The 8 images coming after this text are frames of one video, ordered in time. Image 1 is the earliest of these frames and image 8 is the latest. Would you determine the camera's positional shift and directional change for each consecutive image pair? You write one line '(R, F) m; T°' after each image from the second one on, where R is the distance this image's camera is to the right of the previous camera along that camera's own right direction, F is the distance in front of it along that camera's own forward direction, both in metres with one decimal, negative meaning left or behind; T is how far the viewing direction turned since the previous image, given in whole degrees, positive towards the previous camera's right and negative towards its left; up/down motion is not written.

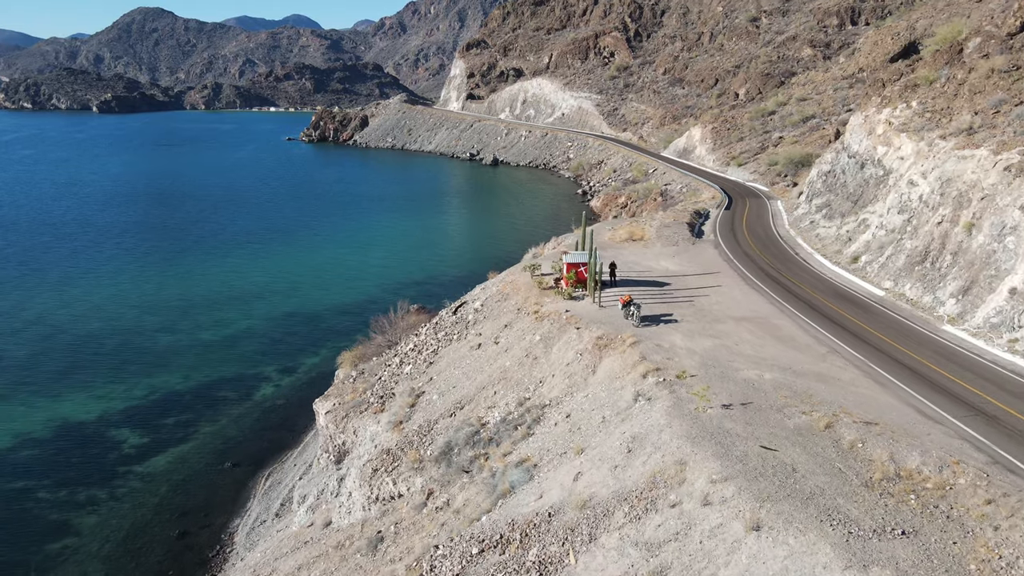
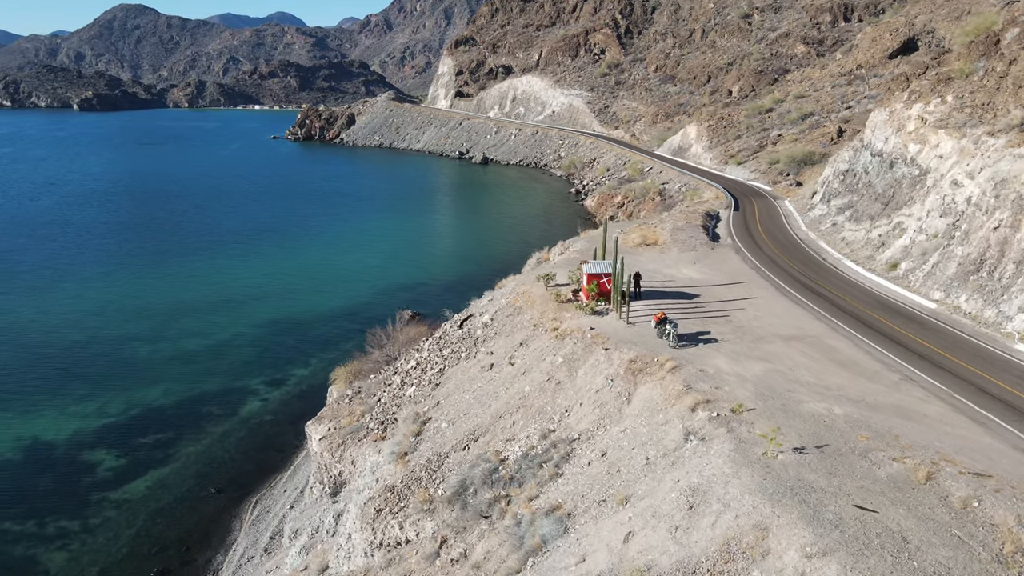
(-0.8, +2.4) m; +1°
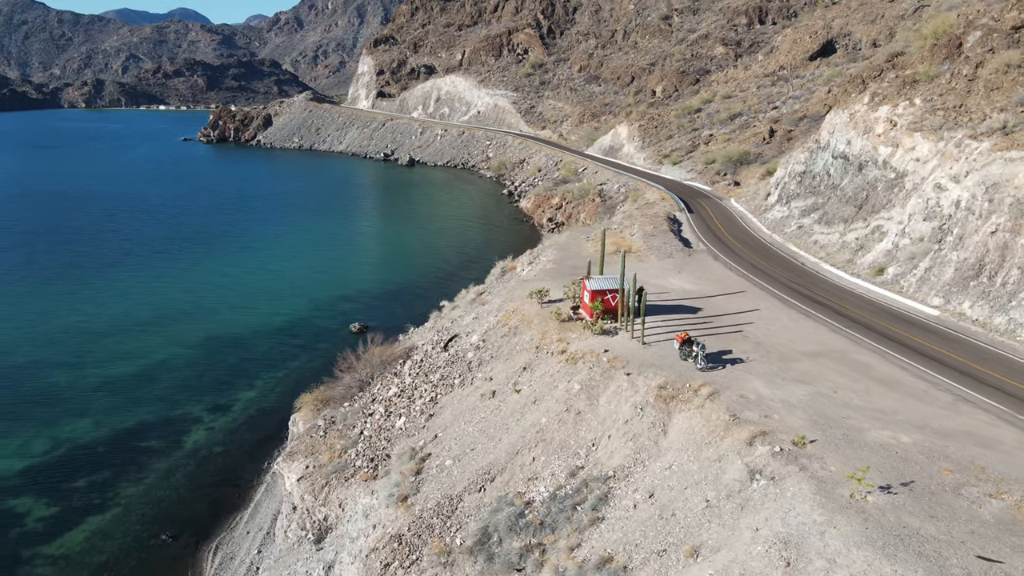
(-2.1, +1.7) m; +6°
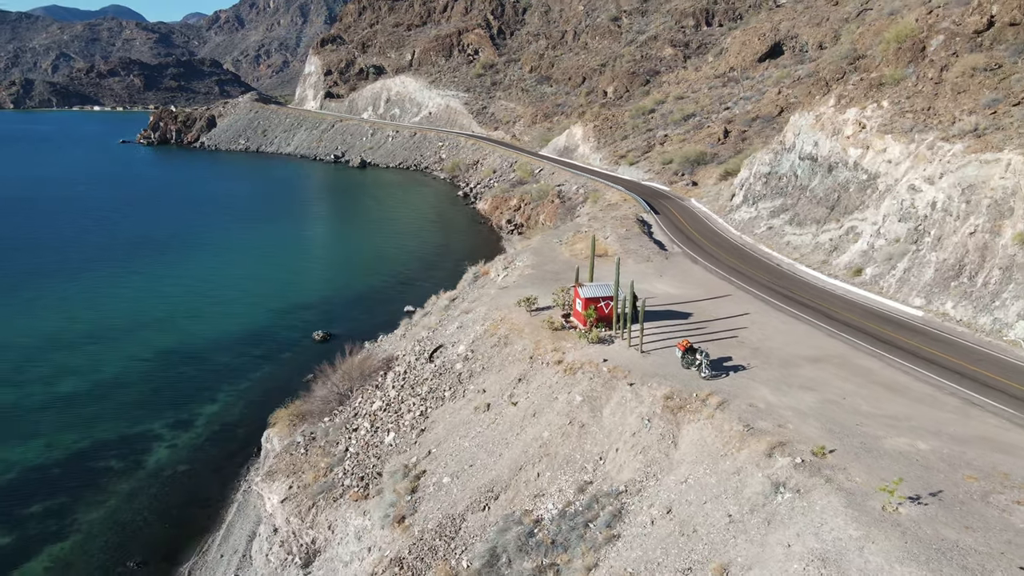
(-1.1, +0.6) m; +4°
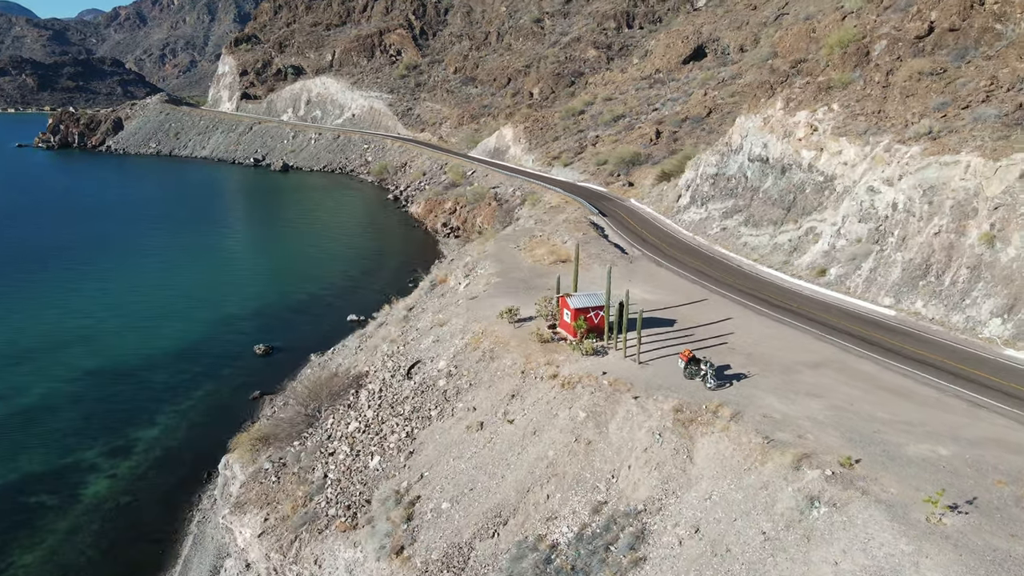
(-1.7, +0.8) m; +6°
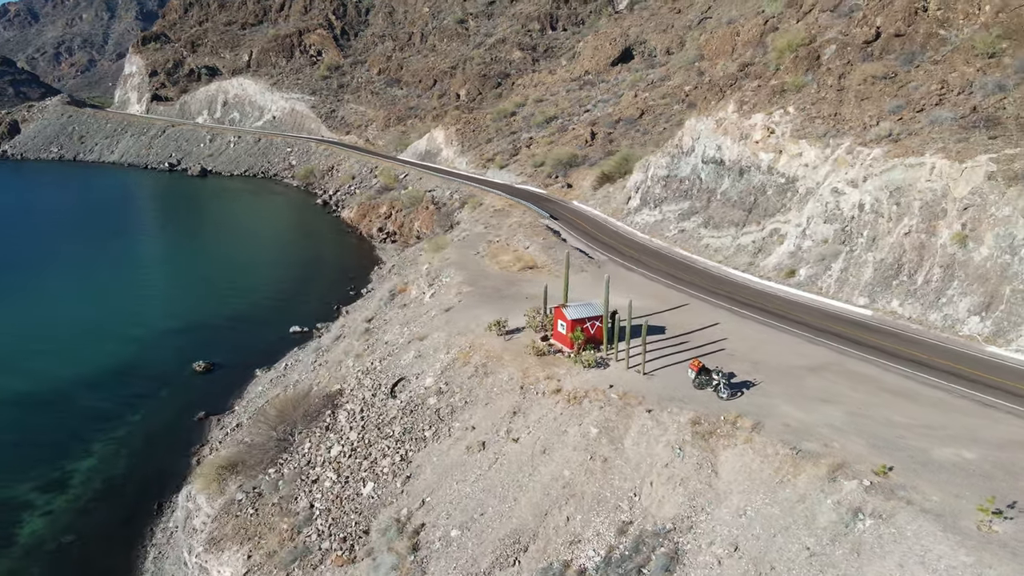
(-1.8, +0.8) m; +6°
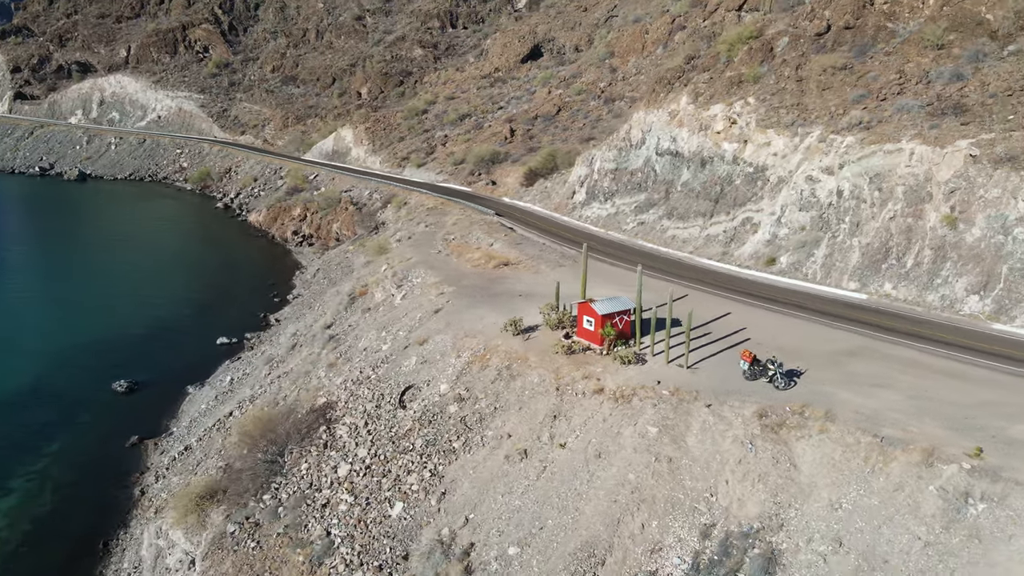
(-3.1, +1.4) m; +8°
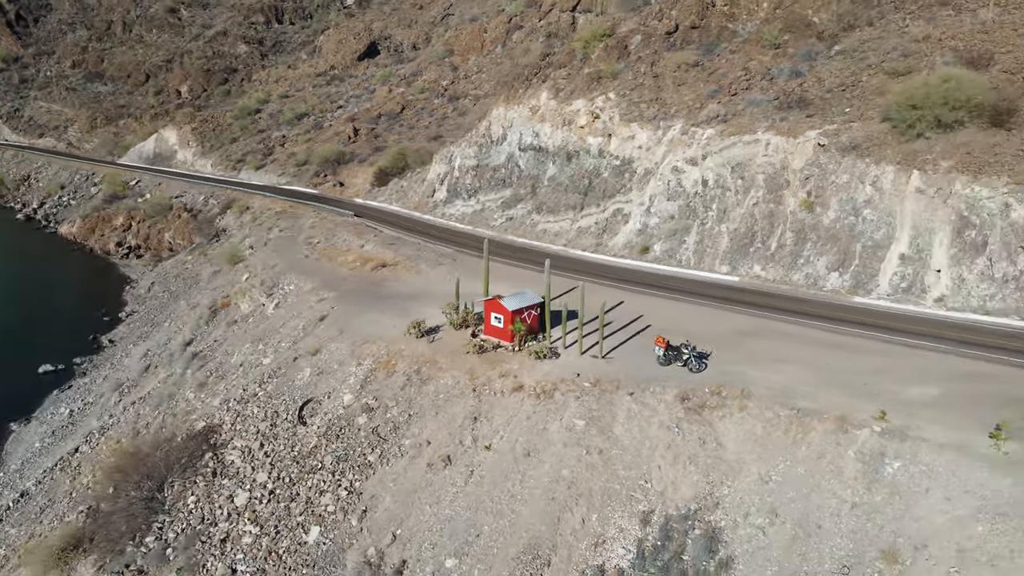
(-1.5, +0.7) m; +12°
